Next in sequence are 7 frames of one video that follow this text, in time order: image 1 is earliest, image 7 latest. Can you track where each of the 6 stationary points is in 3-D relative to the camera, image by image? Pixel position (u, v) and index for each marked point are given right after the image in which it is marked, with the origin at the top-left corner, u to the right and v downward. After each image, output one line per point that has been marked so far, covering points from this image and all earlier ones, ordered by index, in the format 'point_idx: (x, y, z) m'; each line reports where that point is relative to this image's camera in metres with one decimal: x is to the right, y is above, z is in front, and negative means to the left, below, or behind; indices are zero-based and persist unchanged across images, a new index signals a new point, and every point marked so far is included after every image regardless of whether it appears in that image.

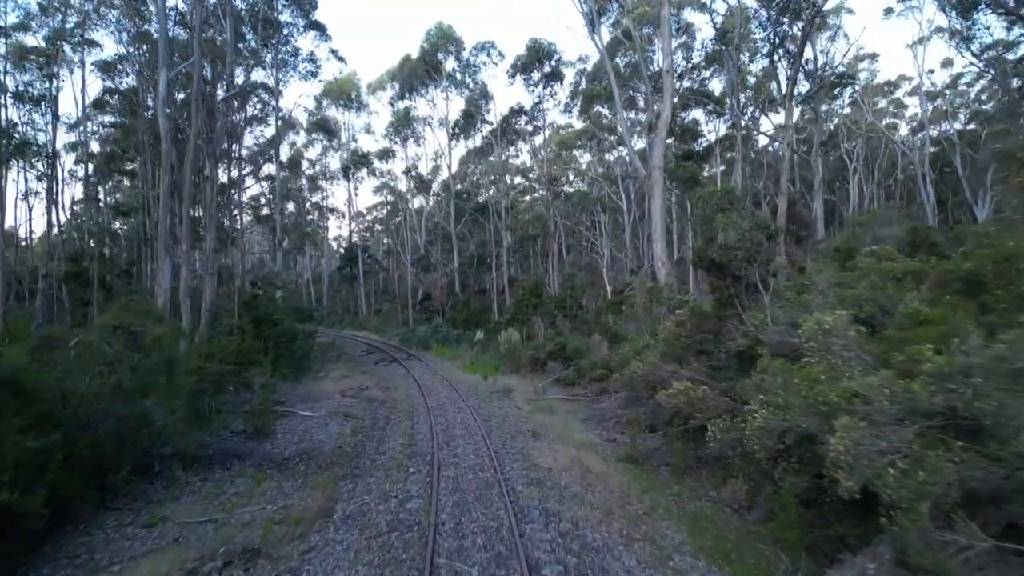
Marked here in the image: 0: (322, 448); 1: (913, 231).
0: (-2.9, -2.4, +10.6) m
1: (+5.8, +0.8, +10.3) m
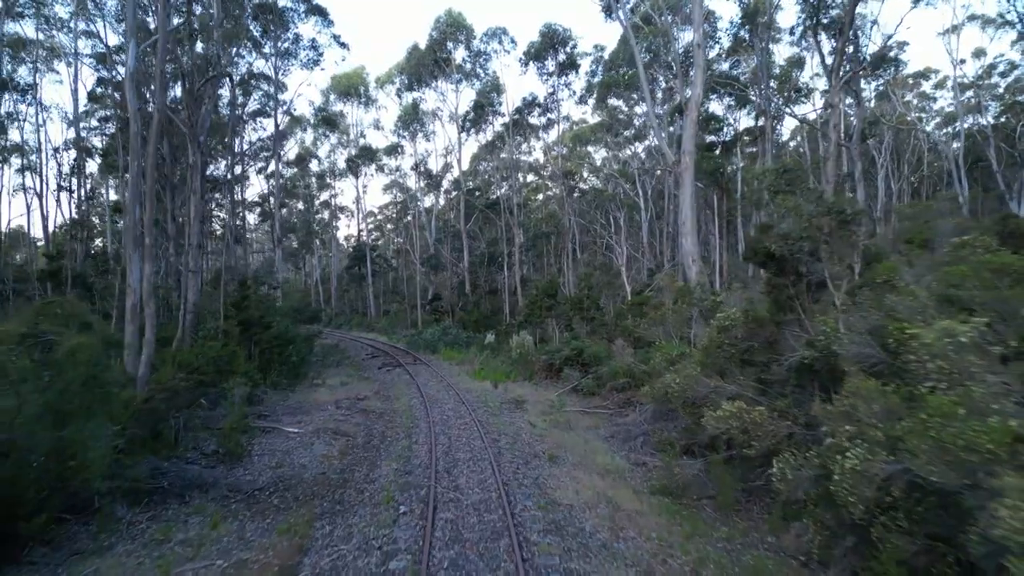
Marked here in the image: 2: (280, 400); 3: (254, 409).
0: (-2.7, -2.4, +9.1) m
1: (+6.0, +0.8, +8.6) m
2: (-4.7, -2.3, +14.3) m
3: (-4.6, -2.2, +12.5) m
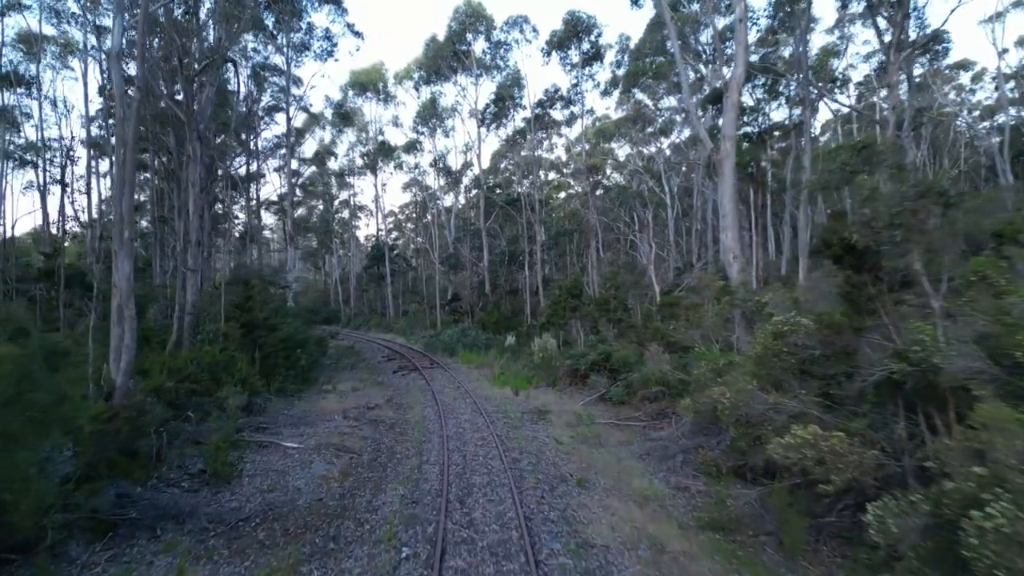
0: (-2.4, -2.4, +7.9) m
1: (+6.2, +0.8, +7.2) m
2: (-4.3, -2.3, +13.2) m
3: (-4.2, -2.2, +11.4) m
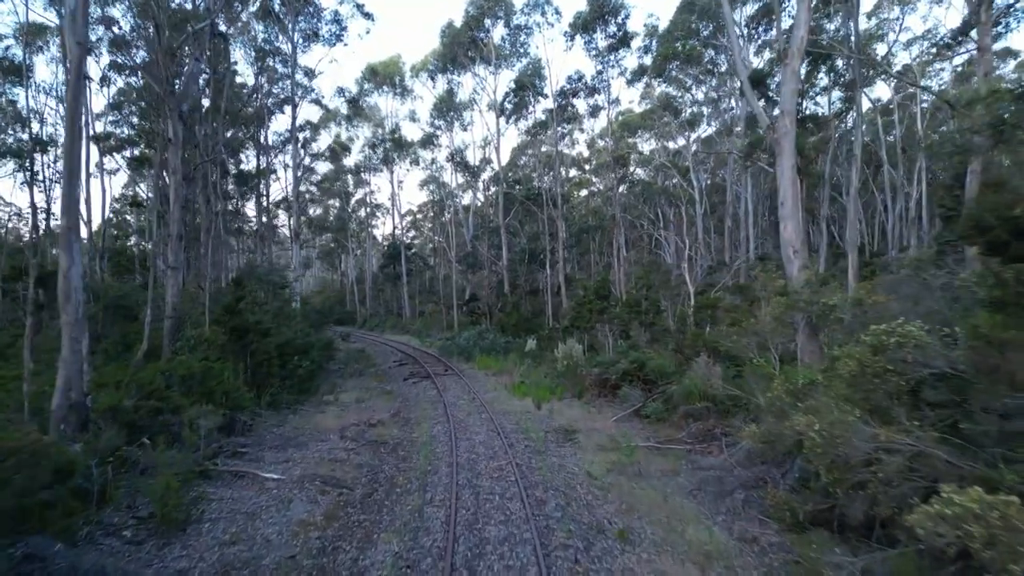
0: (-2.2, -2.4, +6.2) m
1: (+6.4, +0.8, +5.3) m
2: (-3.9, -2.3, +11.6) m
3: (-3.9, -2.2, +9.8) m
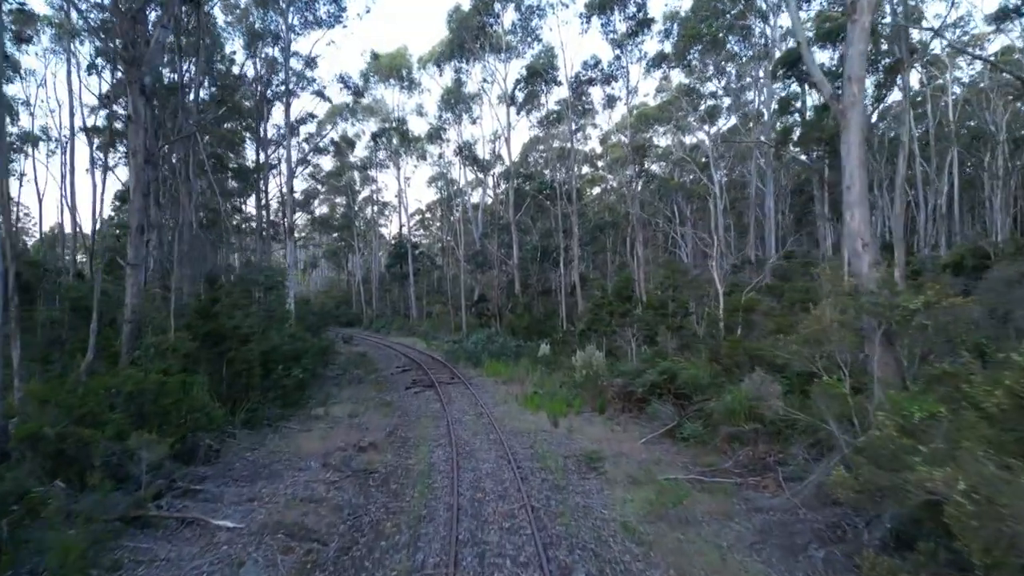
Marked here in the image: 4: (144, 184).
0: (-2.1, -2.4, +4.5) m
1: (+6.5, +0.8, +3.5) m
2: (-3.7, -2.3, +9.9) m
3: (-3.7, -2.2, +8.1) m
4: (-5.7, +1.6, +11.0) m
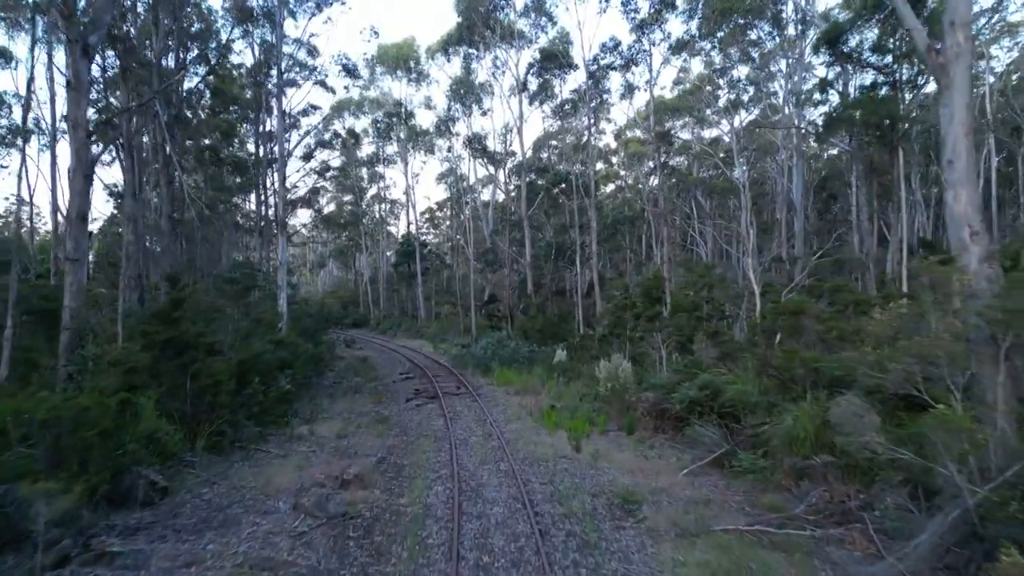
0: (-2.0, -2.4, +2.7) m
1: (+6.6, +0.8, +1.5) m
2: (-3.5, -2.3, +8.1) m
3: (-3.6, -2.2, +6.3) m
4: (-5.5, +1.6, +9.2) m
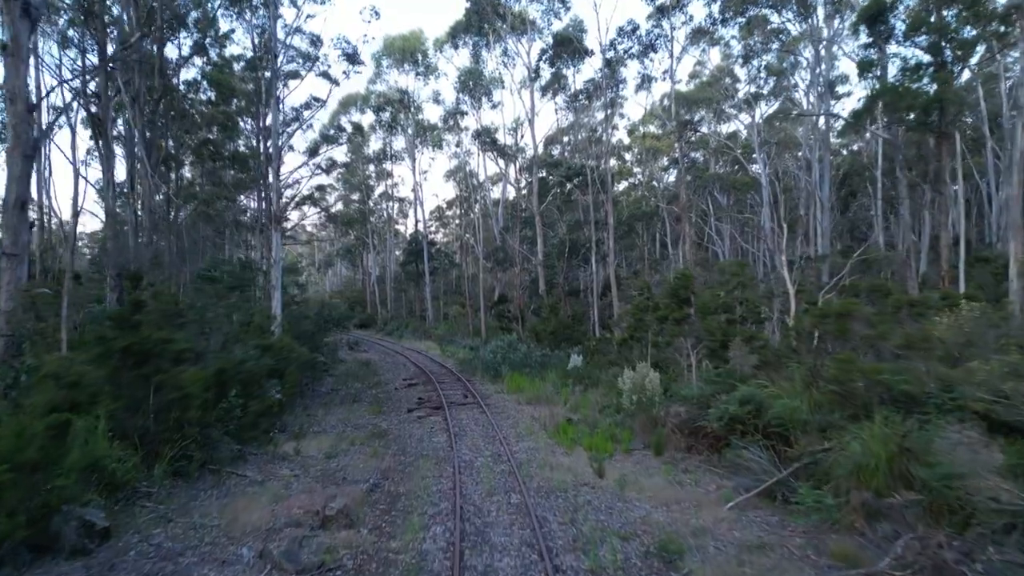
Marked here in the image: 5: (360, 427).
0: (-2.0, -2.4, +1.3) m
1: (+6.6, +0.8, 0.0) m
2: (-3.4, -2.3, +6.7) m
3: (-3.5, -2.1, +4.9) m
4: (-5.4, +1.6, +7.9) m
5: (-2.7, -2.5, +12.7) m
